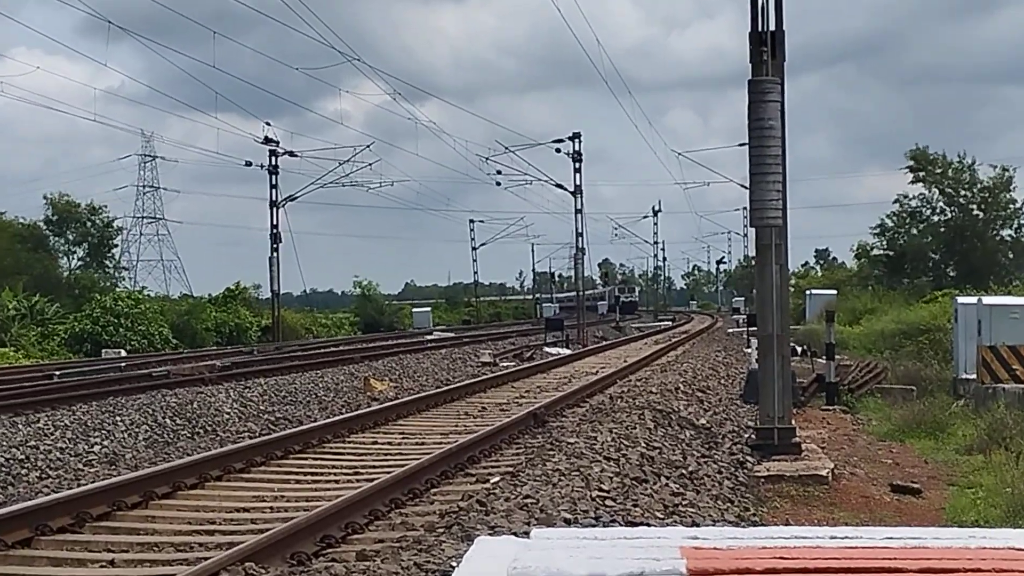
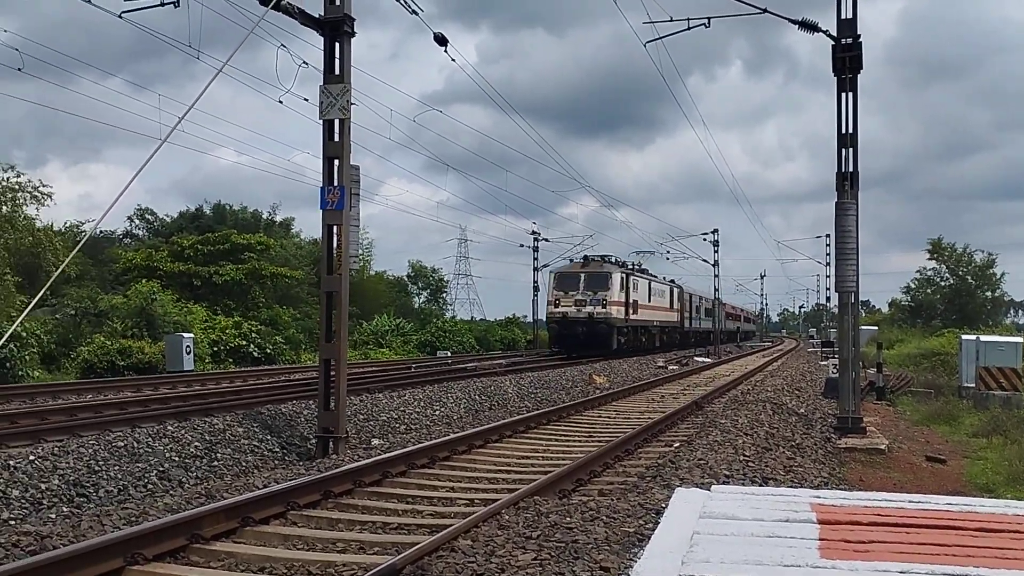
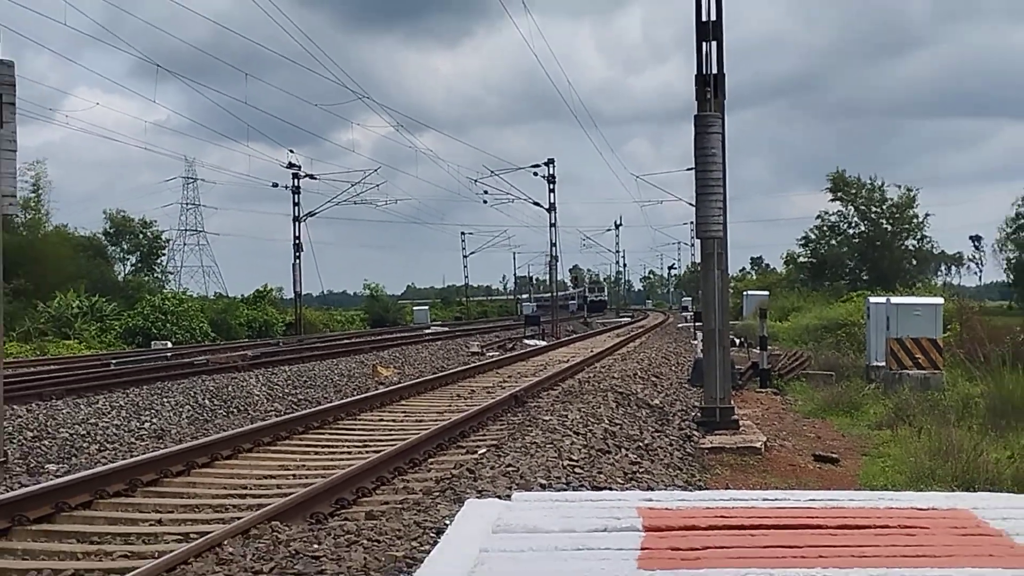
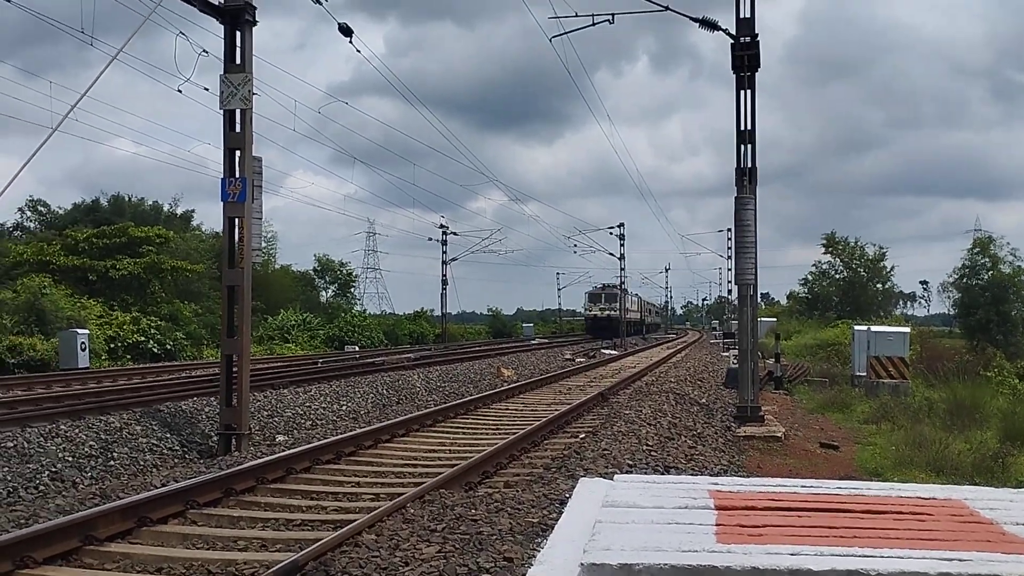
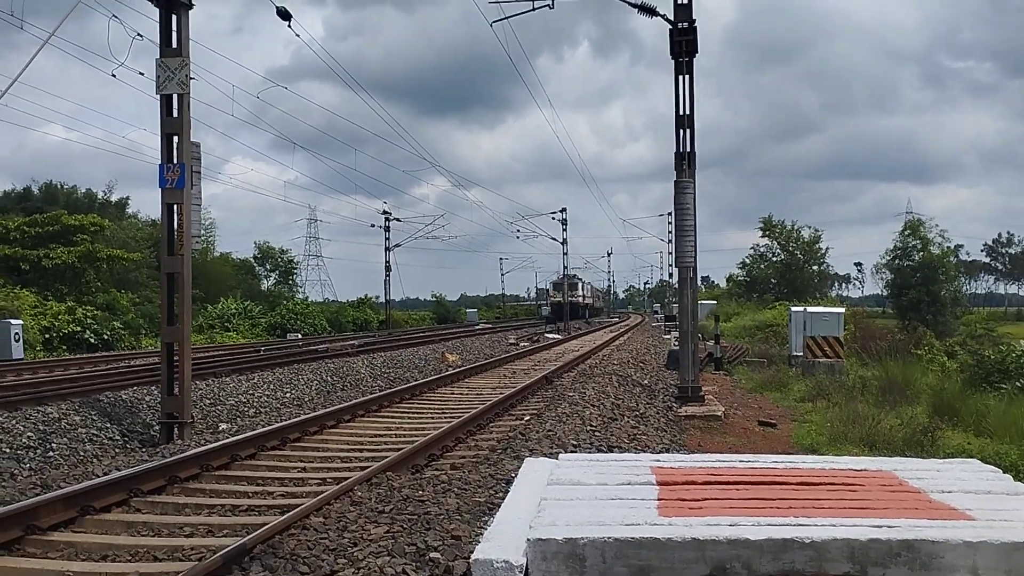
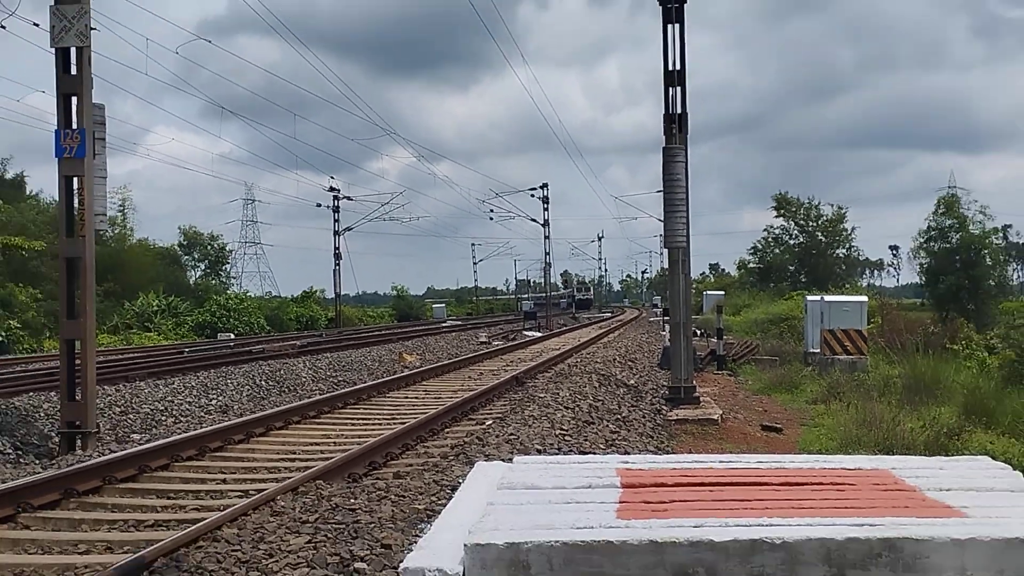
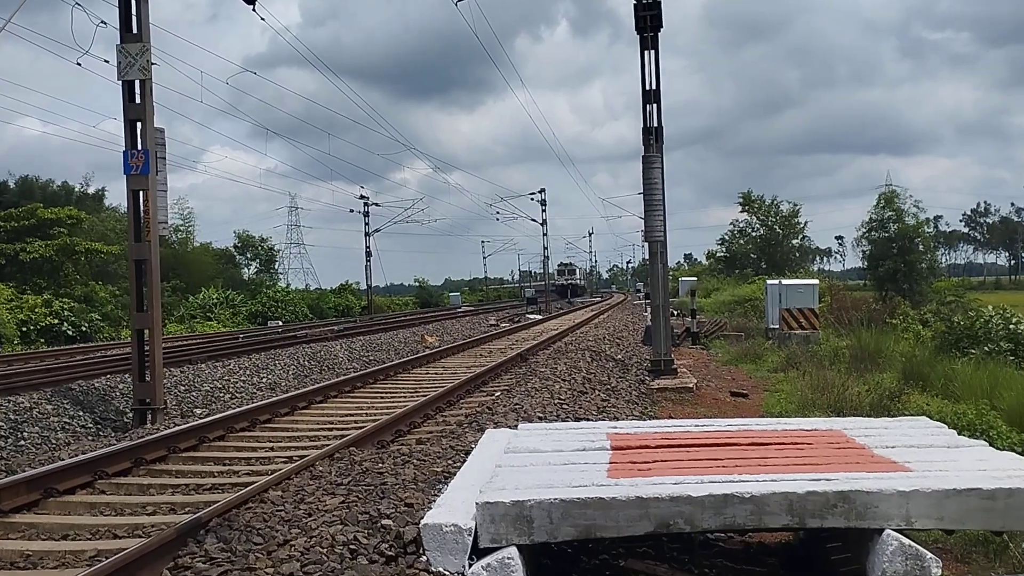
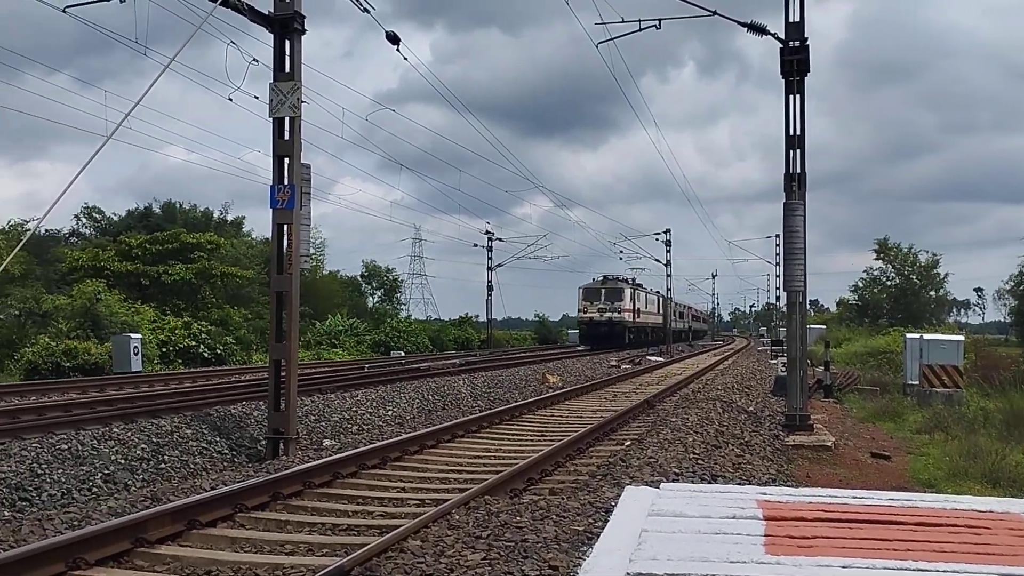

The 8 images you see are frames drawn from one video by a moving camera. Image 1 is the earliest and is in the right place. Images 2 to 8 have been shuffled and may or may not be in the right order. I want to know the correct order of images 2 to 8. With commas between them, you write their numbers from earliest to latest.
3, 6, 7, 5, 4, 8, 2
